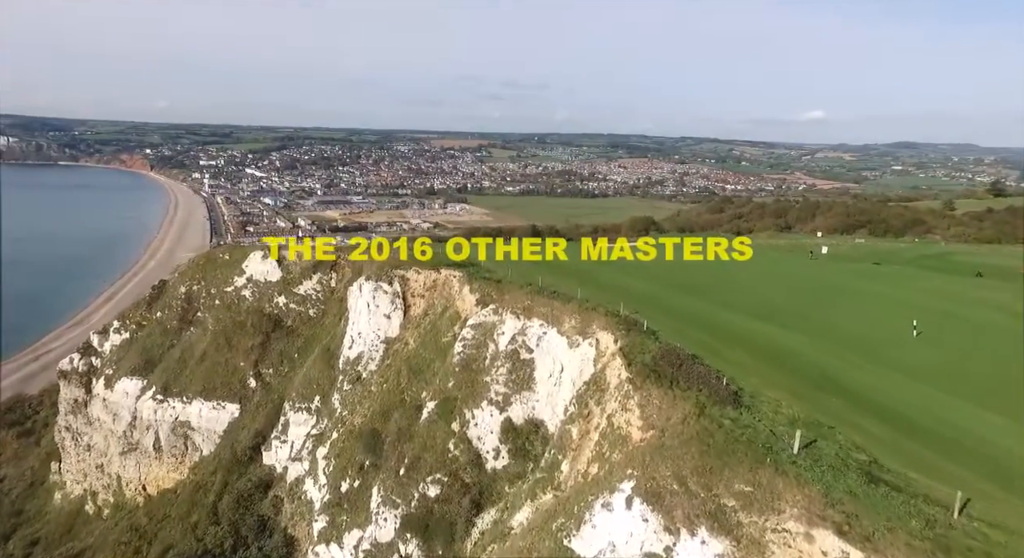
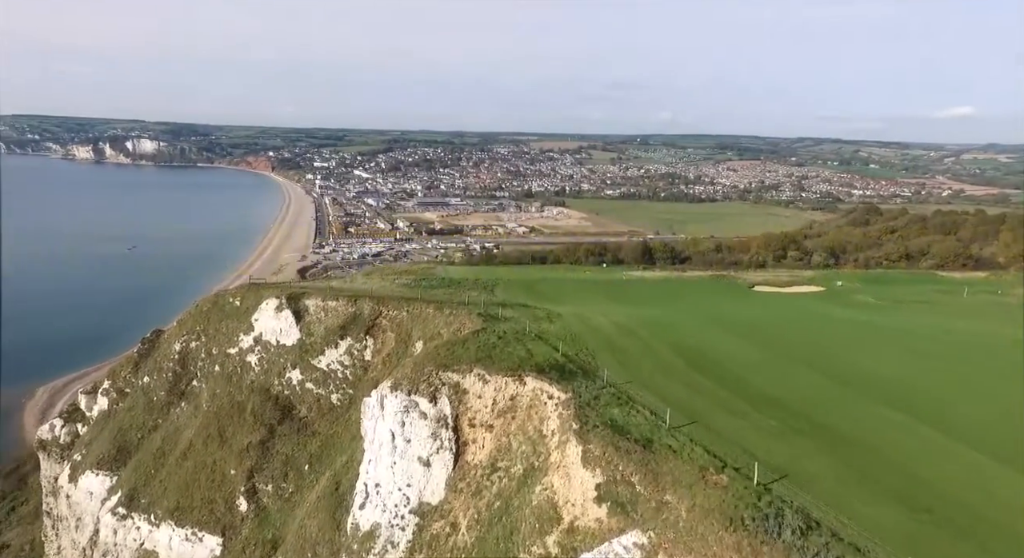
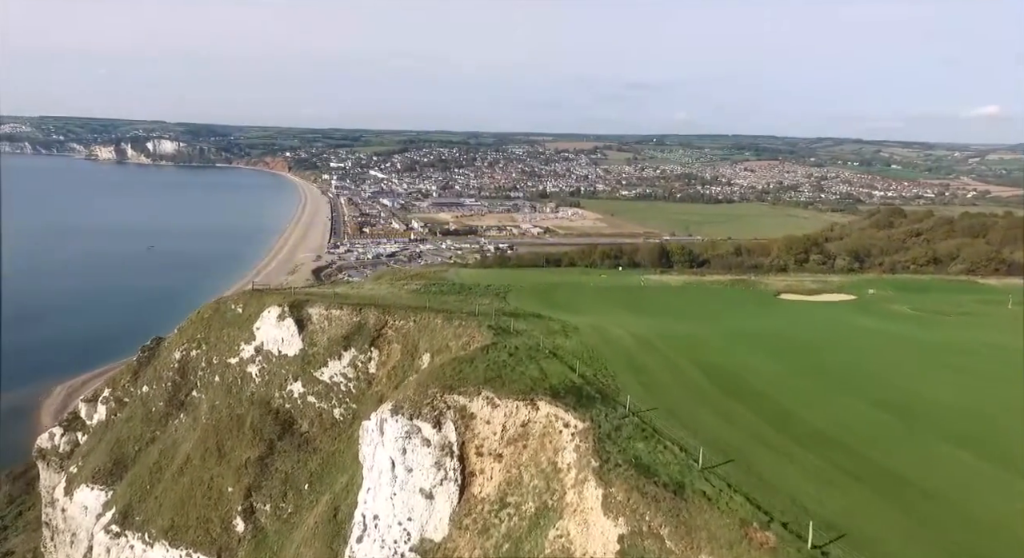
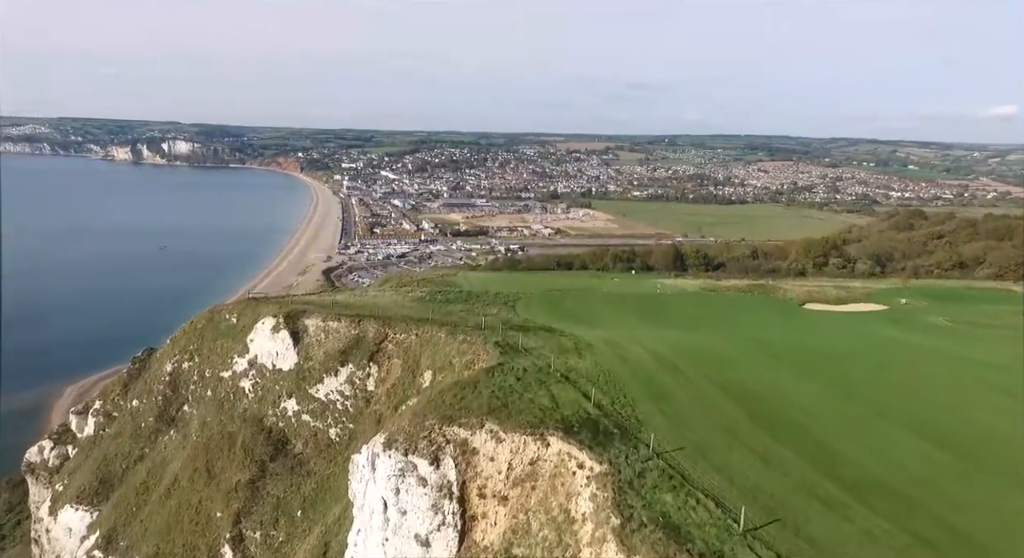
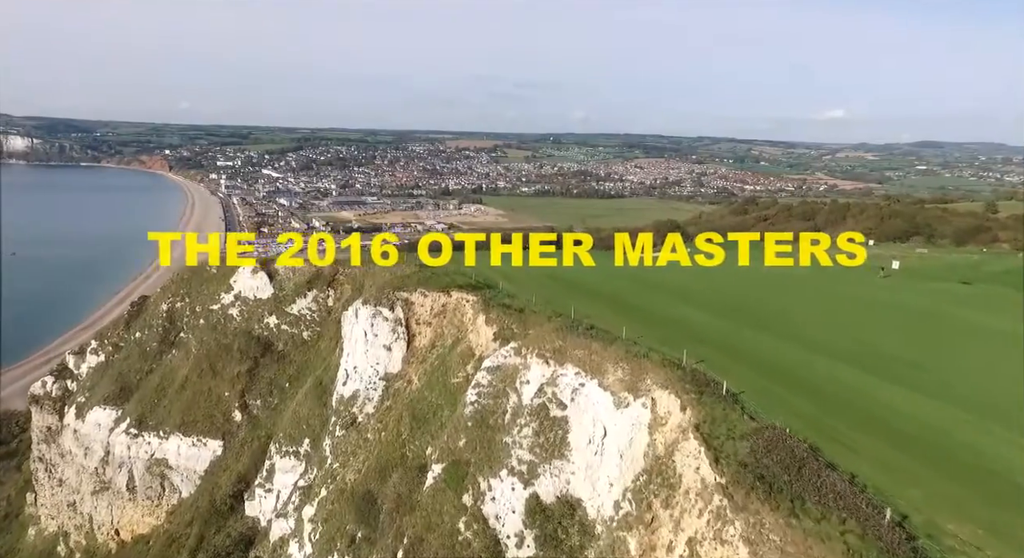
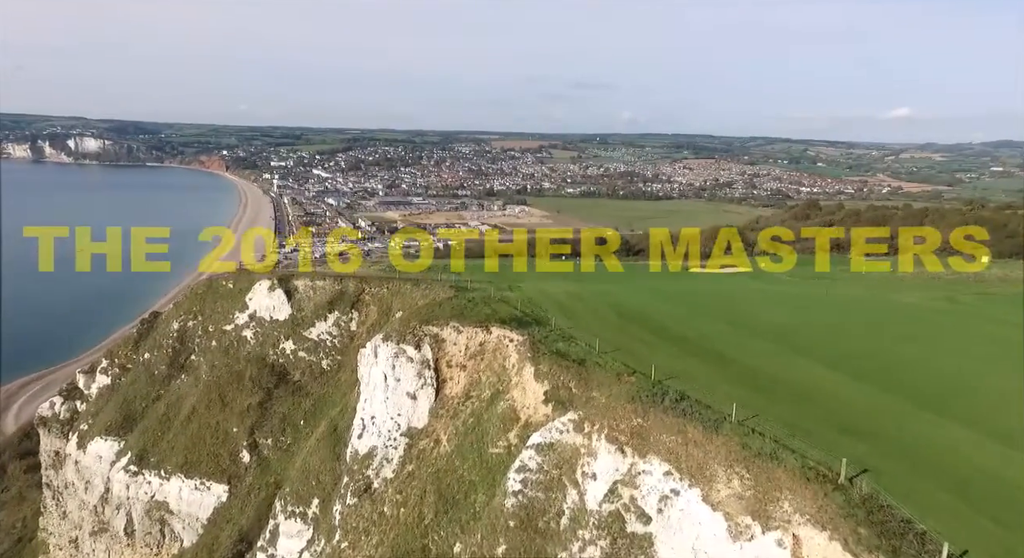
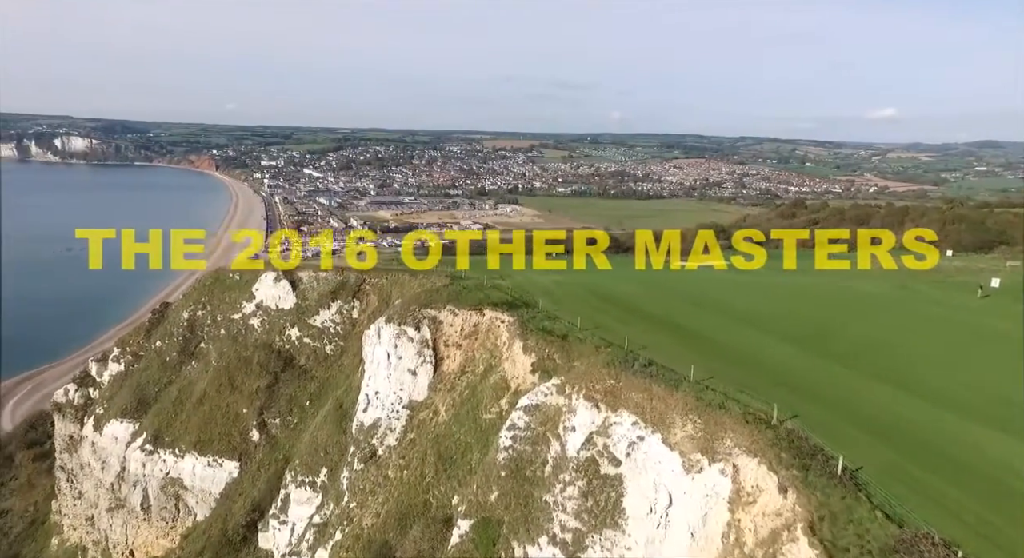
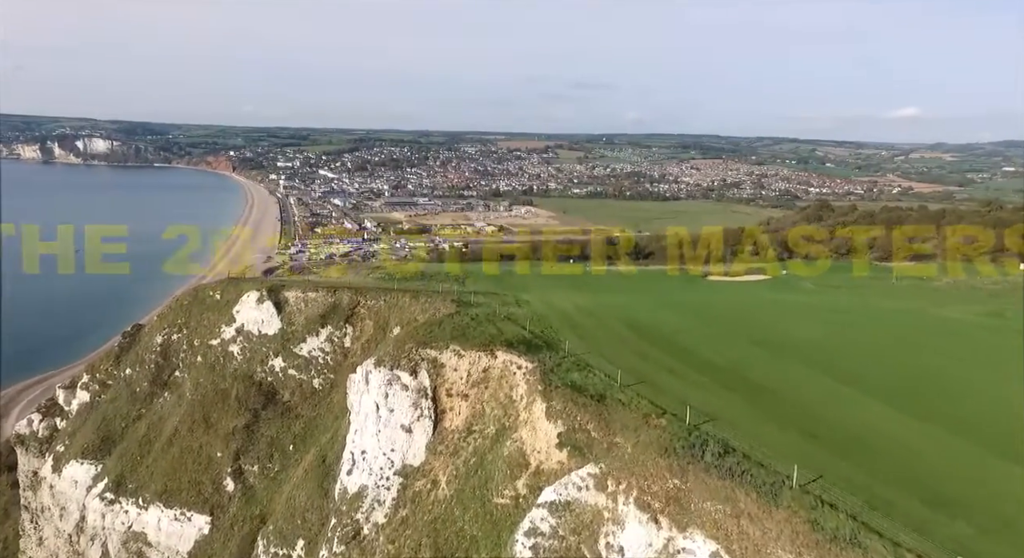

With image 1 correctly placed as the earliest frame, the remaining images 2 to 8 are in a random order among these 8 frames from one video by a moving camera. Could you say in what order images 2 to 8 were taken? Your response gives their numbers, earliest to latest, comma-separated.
5, 7, 6, 8, 2, 3, 4
